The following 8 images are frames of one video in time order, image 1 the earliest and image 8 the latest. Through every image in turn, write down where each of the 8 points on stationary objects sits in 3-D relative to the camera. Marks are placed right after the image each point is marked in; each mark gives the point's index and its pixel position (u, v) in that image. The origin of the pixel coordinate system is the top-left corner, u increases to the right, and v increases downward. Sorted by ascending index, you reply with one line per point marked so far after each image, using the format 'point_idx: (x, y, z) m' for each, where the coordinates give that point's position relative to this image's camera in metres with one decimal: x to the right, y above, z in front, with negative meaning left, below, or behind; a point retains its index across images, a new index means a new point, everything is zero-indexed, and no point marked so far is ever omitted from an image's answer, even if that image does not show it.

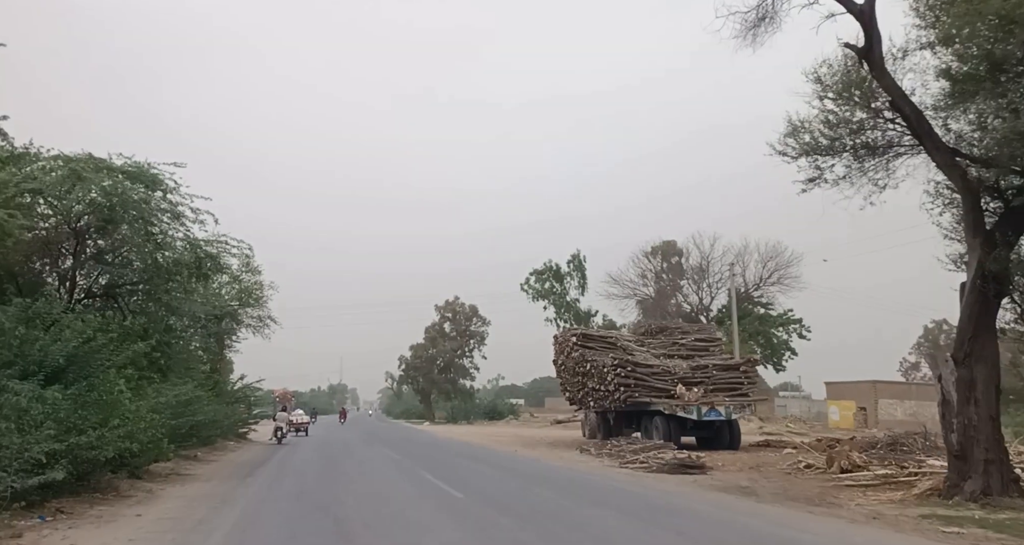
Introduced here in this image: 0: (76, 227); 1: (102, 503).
0: (-11.3, +1.2, +19.2) m
1: (-7.0, -3.9, +12.6) m
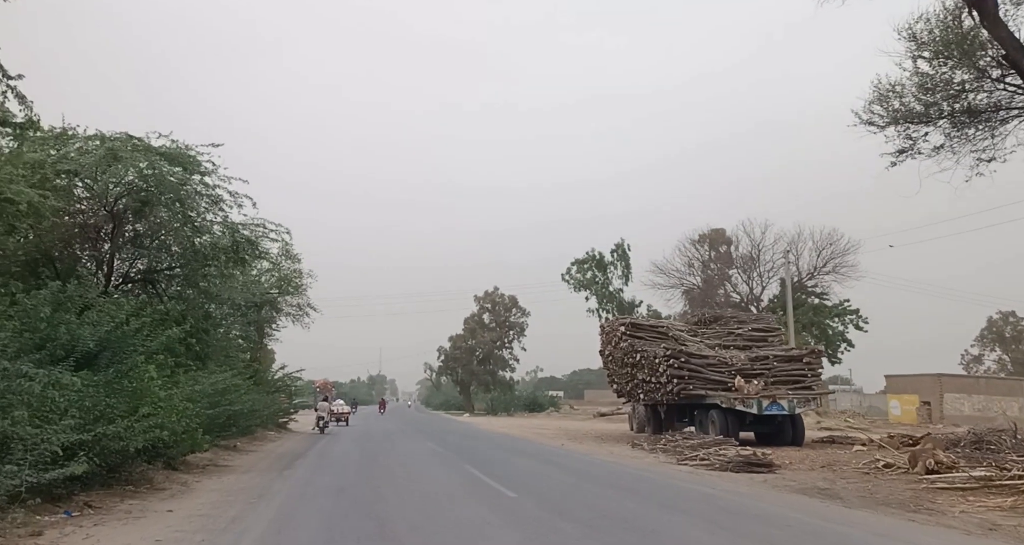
0: (-10.1, +1.6, +18.6) m
1: (-6.1, -3.6, +11.8) m
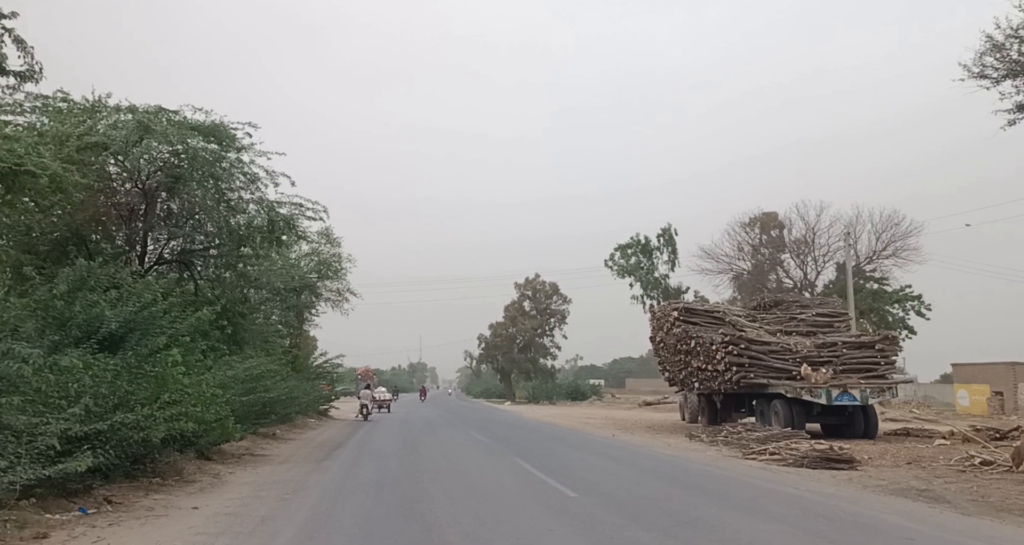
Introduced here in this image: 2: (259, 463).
0: (-8.9, +2.1, +17.8) m
1: (-5.2, -3.2, +10.9) m
2: (-5.4, -4.1, +15.8) m
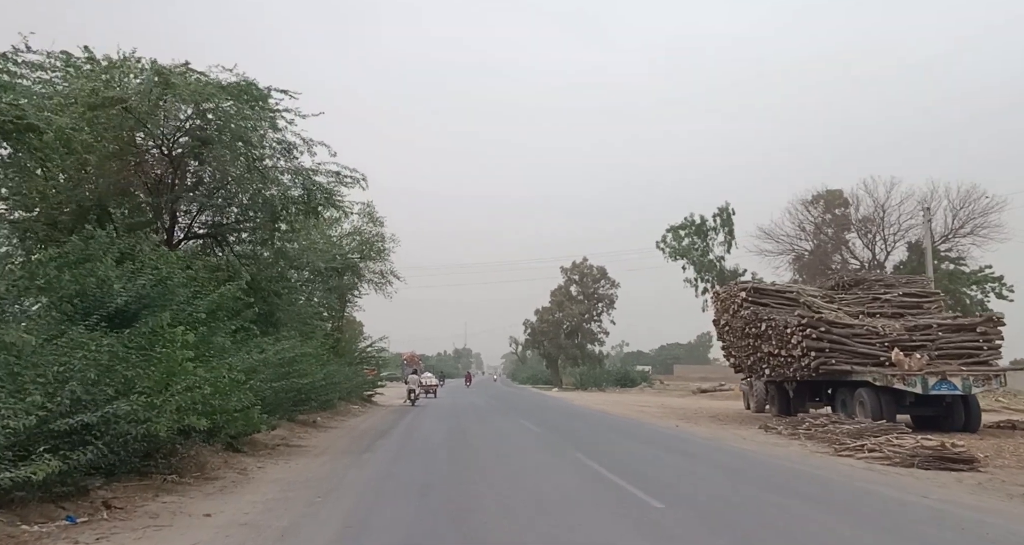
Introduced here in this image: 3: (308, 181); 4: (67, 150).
0: (-7.6, +2.7, +16.4) m
1: (-4.3, -2.8, +9.4) m
2: (-4.2, -3.5, +14.3) m
3: (-5.0, +2.3, +18.1) m
4: (-8.0, +2.2, +13.2) m
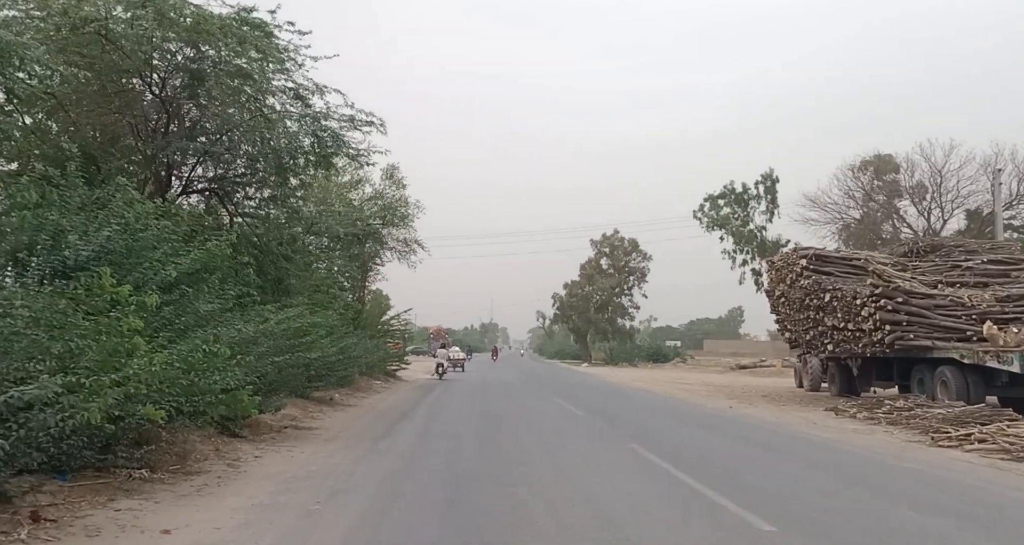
0: (-6.8, +3.5, +14.4) m
1: (-3.8, -2.2, +7.4) m
2: (-3.5, -2.8, +12.4) m
3: (-4.2, +3.1, +16.0) m
4: (-7.3, +2.9, +11.2) m
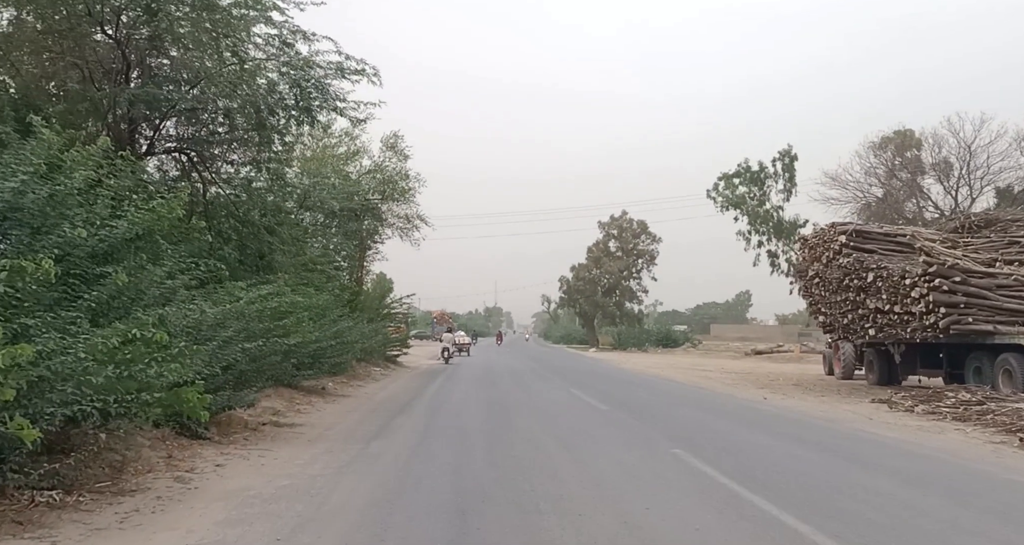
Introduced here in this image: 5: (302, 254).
0: (-6.6, +3.9, +12.4) m
1: (-3.6, -1.9, +5.5) m
2: (-3.3, -2.4, +10.5) m
3: (-3.9, +3.6, +14.0) m
4: (-7.1, +3.3, +9.2) m
5: (-5.4, +0.5, +19.1) m
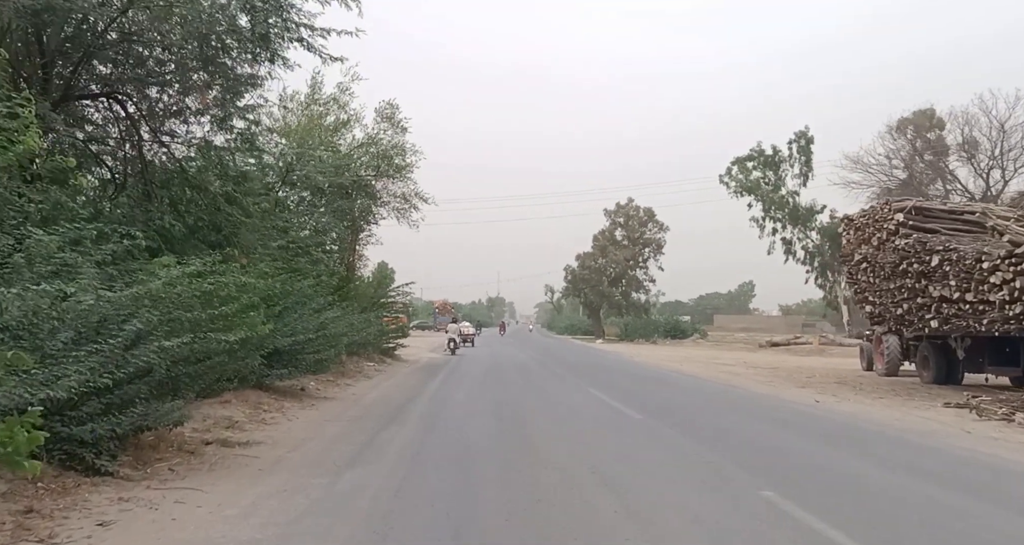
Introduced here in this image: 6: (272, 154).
0: (-6.4, +4.2, +9.7) m
1: (-3.4, -1.7, +2.9) m
2: (-3.1, -2.1, +7.9) m
3: (-3.7, +3.9, +11.3) m
4: (-6.9, +3.6, +6.5) m
5: (-5.2, +0.9, +16.5) m
6: (-5.9, +2.9, +18.3) m
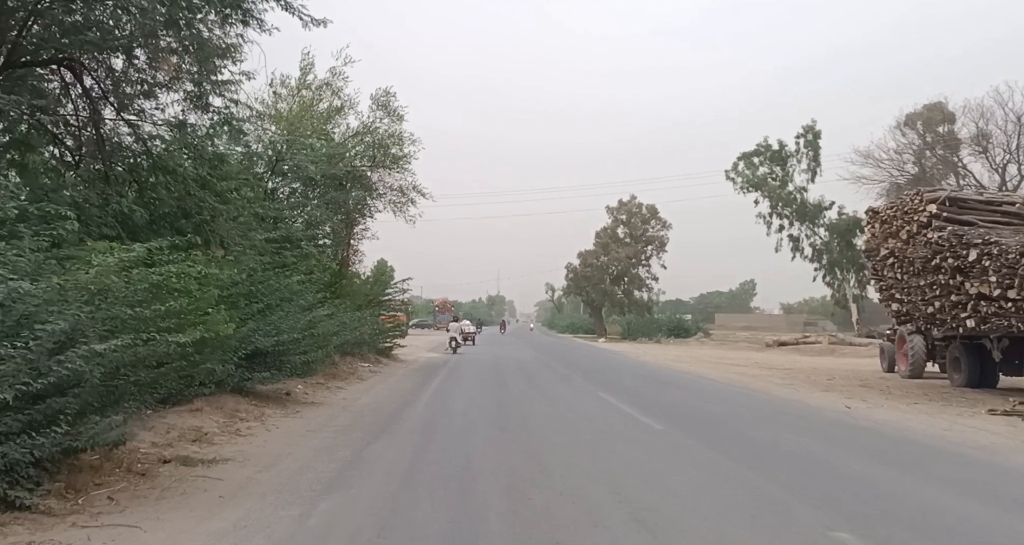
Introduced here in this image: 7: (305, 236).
0: (-6.3, +4.4, +8.4) m
1: (-3.3, -1.6, +1.7) m
2: (-3.0, -2.0, +6.7) m
3: (-3.6, +4.1, +10.0) m
4: (-6.8, +3.7, +5.3) m
5: (-5.1, +1.0, +15.2) m
6: (-5.8, +3.0, +17.0) m
7: (-5.3, +0.9, +18.7) m
